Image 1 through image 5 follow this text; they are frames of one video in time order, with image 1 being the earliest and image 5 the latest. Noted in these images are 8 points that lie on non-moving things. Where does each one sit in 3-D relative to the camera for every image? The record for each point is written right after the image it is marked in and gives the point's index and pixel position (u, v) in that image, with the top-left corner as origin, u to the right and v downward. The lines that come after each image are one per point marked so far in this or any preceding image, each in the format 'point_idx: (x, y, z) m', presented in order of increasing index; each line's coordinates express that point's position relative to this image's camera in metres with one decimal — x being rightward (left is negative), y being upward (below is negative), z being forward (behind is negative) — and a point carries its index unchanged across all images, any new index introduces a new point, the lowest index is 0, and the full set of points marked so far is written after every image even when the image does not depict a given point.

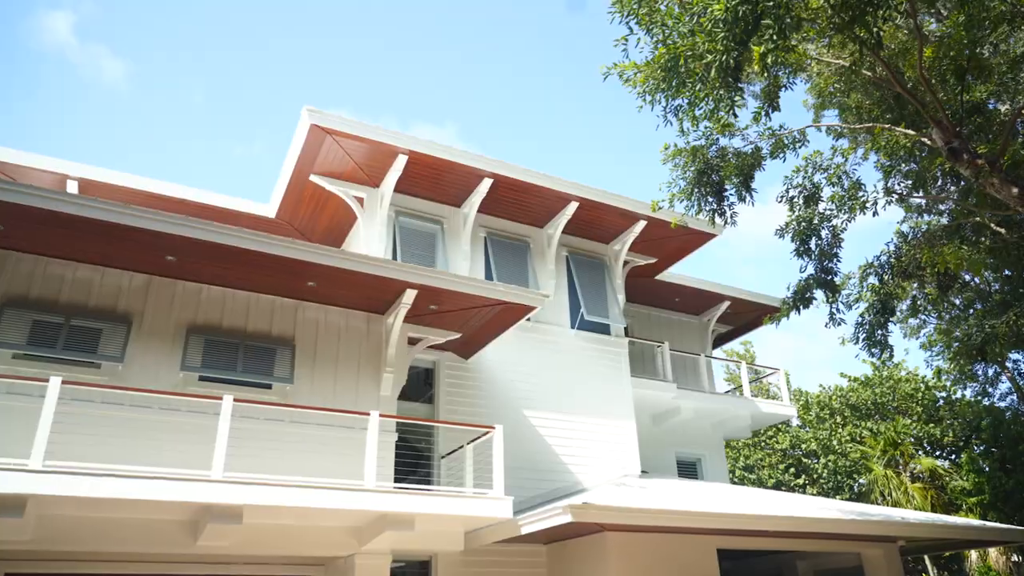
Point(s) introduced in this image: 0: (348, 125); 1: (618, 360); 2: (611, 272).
0: (-3.0, +2.9, +12.1) m
1: (+2.3, -1.6, +14.9) m
2: (+2.3, +0.4, +15.7) m
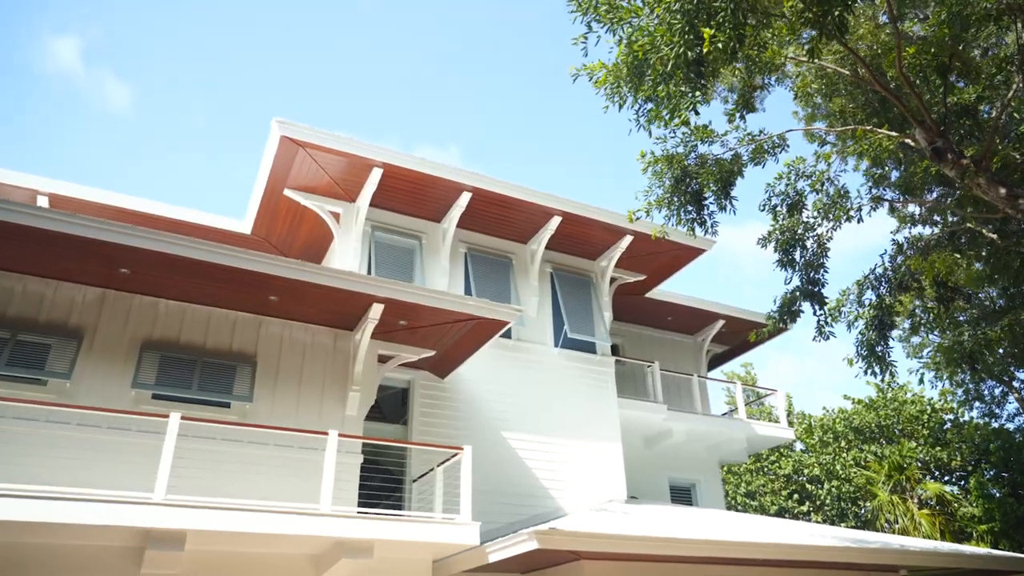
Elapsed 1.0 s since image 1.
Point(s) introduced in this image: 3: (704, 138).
0: (-3.4, +2.7, +11.8) m
1: (+1.9, -1.9, +14.3) m
2: (+1.9, 0.0, +15.2) m
3: (+2.9, +2.5, +10.8) m
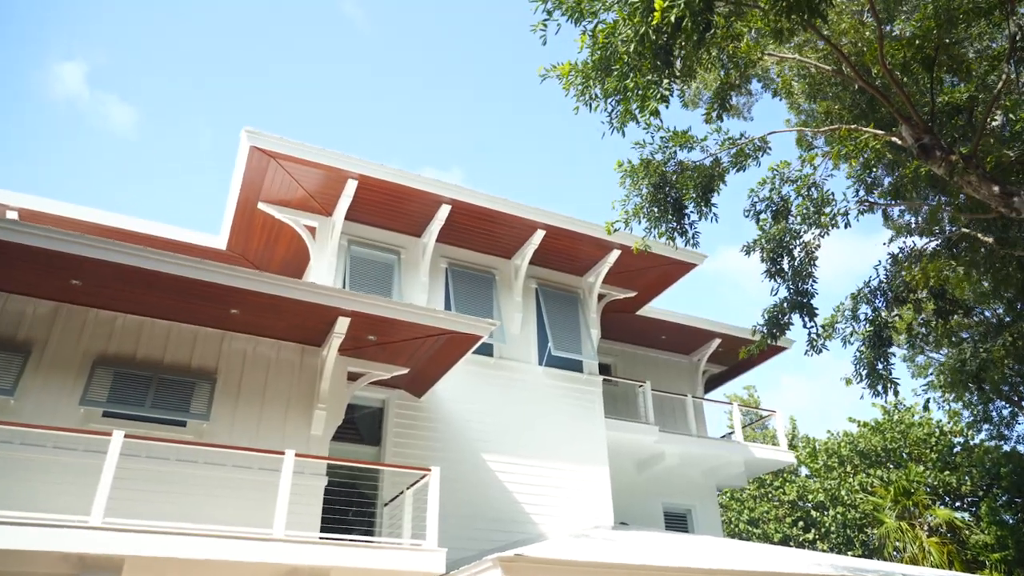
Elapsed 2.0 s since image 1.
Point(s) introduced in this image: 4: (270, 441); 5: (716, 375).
0: (-3.8, +2.4, +11.5) m
1: (+1.6, -2.3, +13.8) m
2: (+1.6, -0.4, +14.7) m
3: (+2.5, +2.3, +10.4) m
4: (-3.5, -2.2, +9.7) m
5: (+5.9, -2.5, +19.6) m
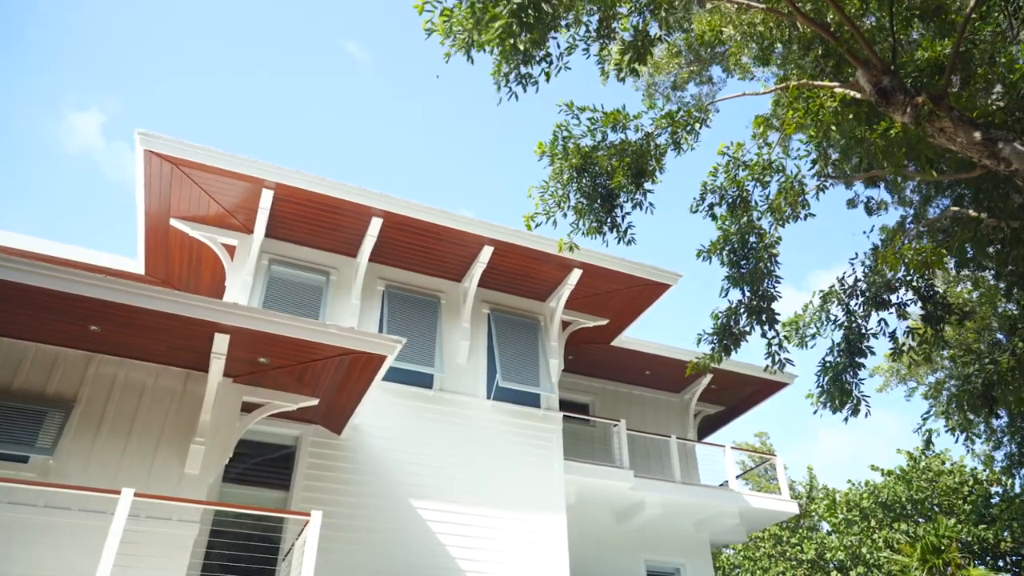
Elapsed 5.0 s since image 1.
0: (-4.9, +2.1, +10.4) m
1: (+0.6, -2.7, +12.0) m
2: (+0.6, -0.9, +13.1) m
3: (+1.4, +2.1, +9.0) m
4: (-4.6, -2.3, +8.2) m
5: (+5.2, -3.3, +17.6) m
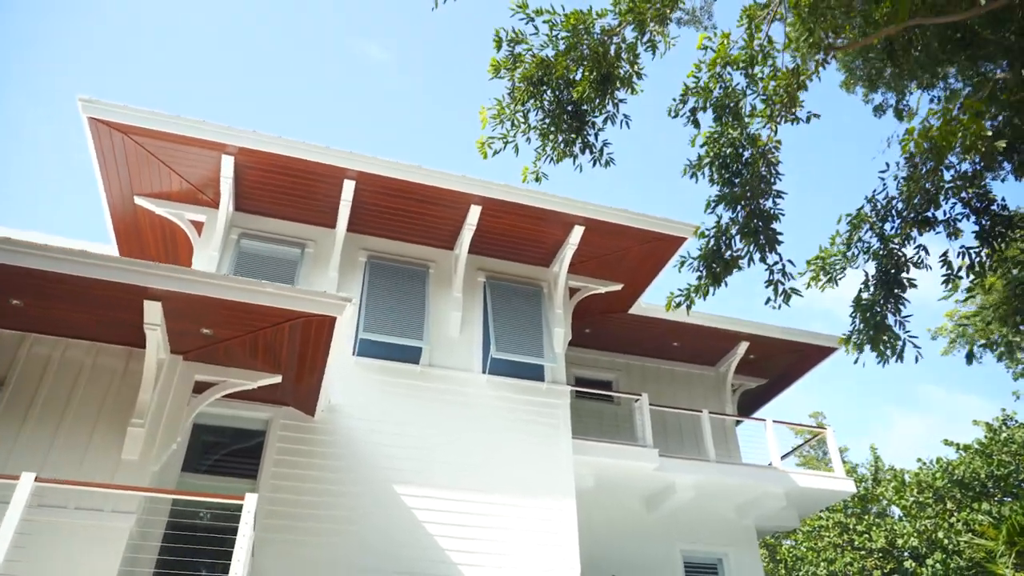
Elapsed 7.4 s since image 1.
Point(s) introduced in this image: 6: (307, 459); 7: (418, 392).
0: (-5.3, +2.4, +9.6) m
1: (+0.6, -2.0, +10.7) m
2: (+0.6, -0.2, +11.9) m
3: (+0.8, +2.9, +7.7) m
4: (-4.9, -2.0, +7.4) m
5: (+5.7, -2.4, +15.9) m
6: (-2.8, -2.3, +9.3) m
7: (-1.4, -1.6, +10.2) m
